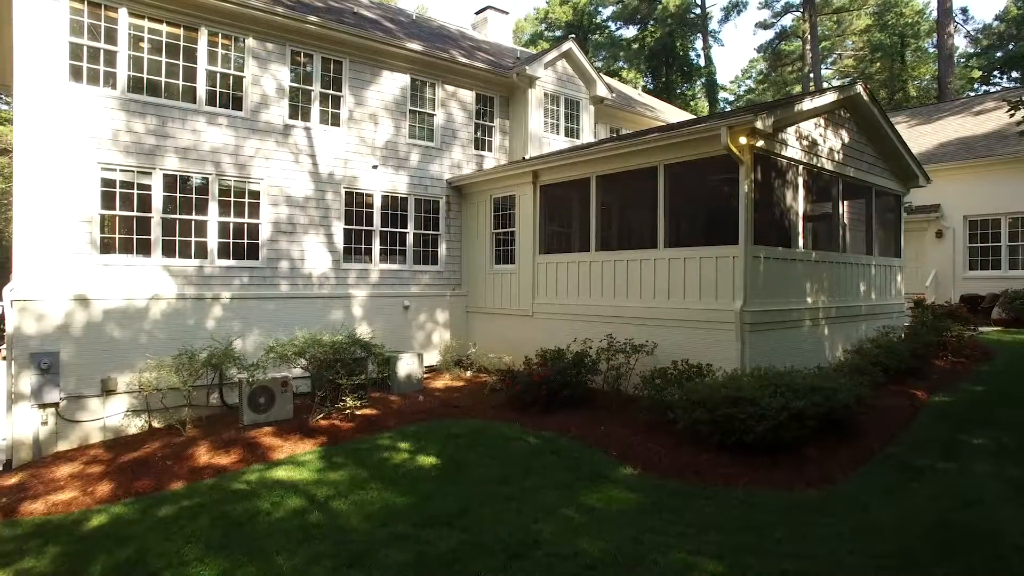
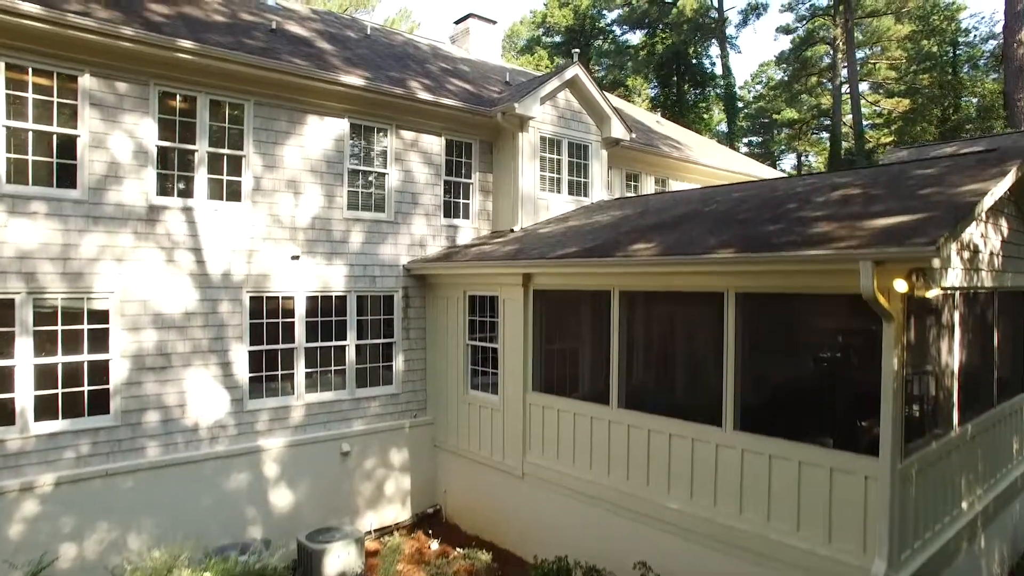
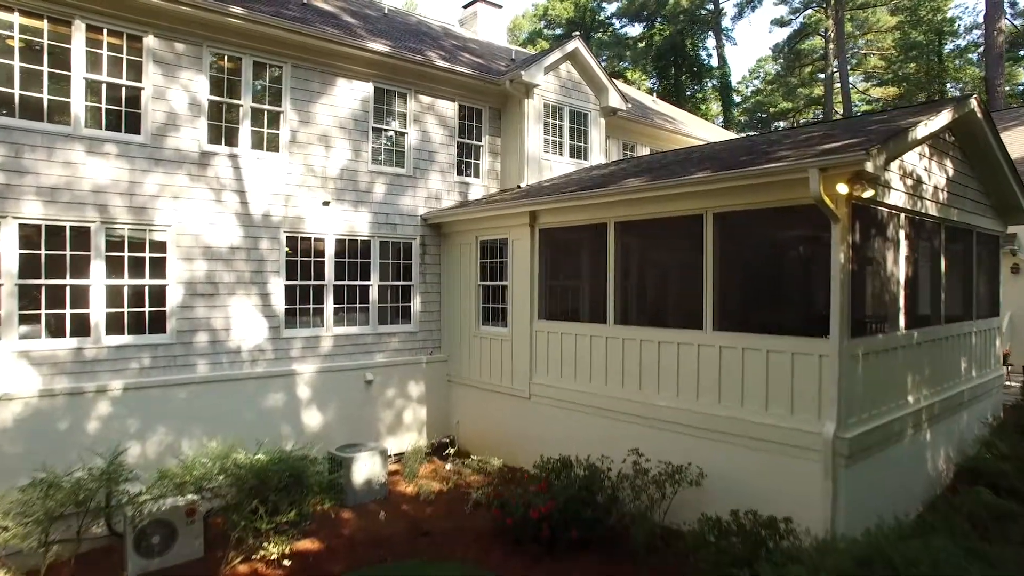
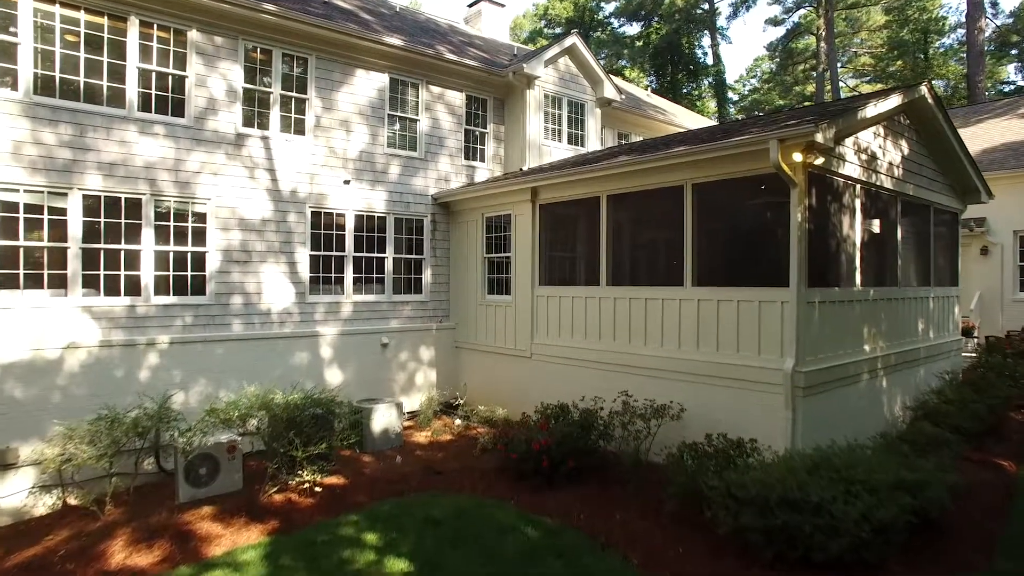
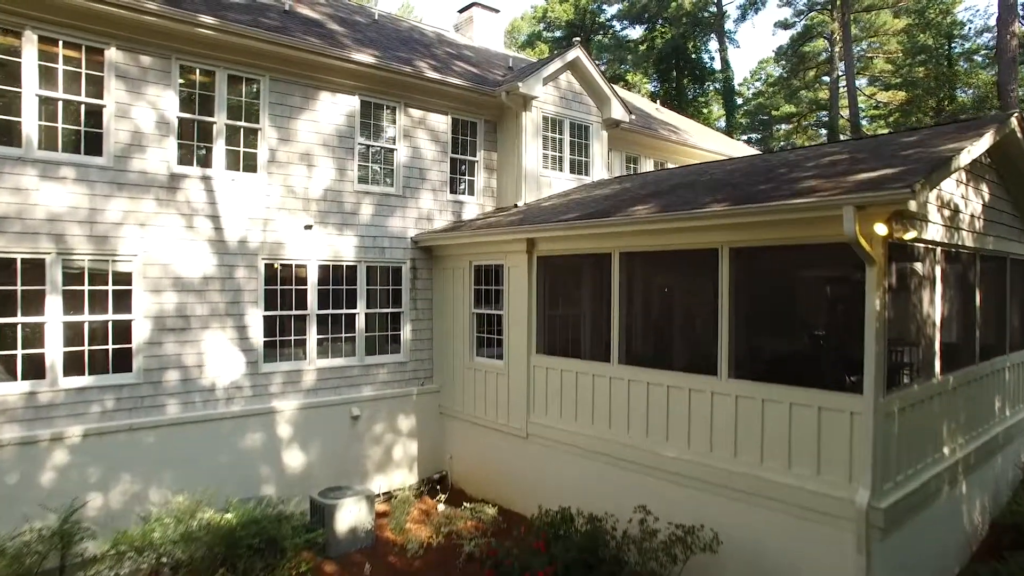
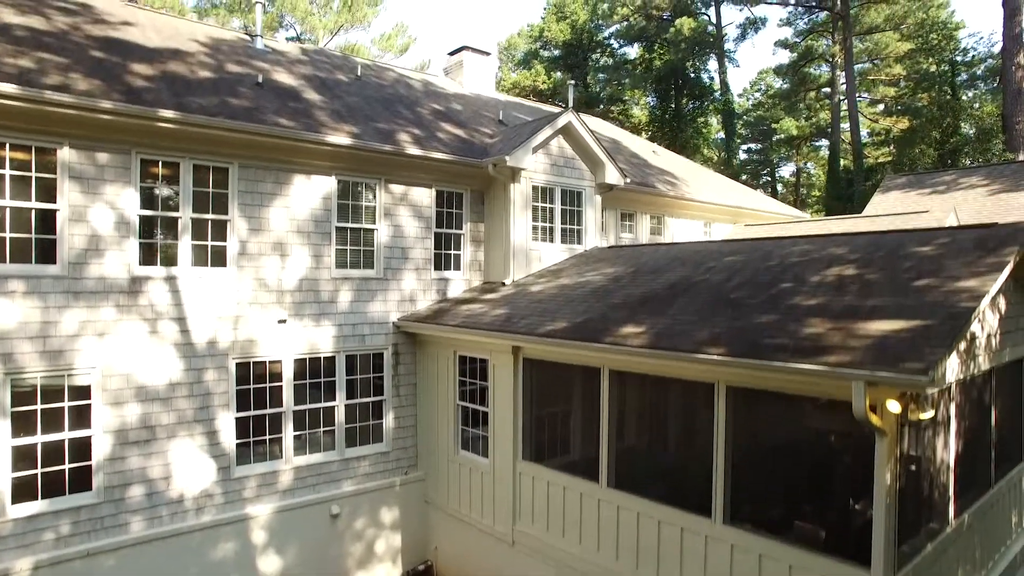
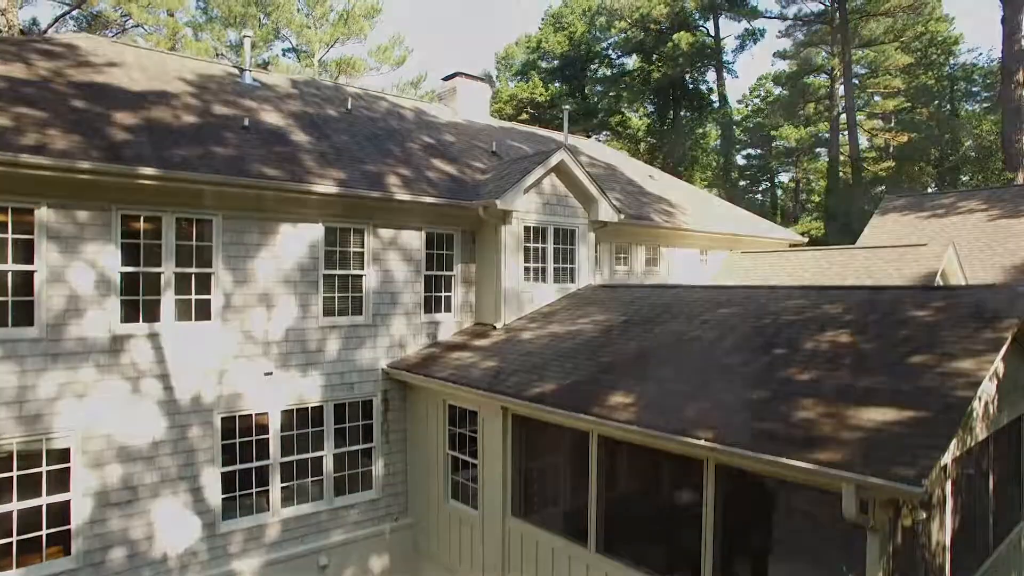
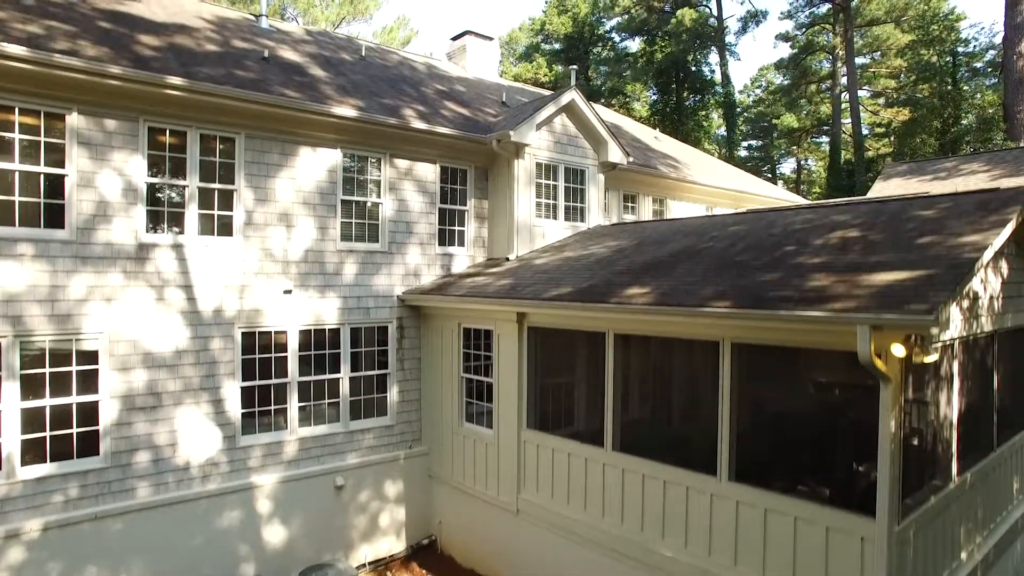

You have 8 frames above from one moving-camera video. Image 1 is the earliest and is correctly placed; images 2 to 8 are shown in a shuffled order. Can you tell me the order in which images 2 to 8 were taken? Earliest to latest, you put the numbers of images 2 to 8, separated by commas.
4, 3, 5, 2, 8, 6, 7
